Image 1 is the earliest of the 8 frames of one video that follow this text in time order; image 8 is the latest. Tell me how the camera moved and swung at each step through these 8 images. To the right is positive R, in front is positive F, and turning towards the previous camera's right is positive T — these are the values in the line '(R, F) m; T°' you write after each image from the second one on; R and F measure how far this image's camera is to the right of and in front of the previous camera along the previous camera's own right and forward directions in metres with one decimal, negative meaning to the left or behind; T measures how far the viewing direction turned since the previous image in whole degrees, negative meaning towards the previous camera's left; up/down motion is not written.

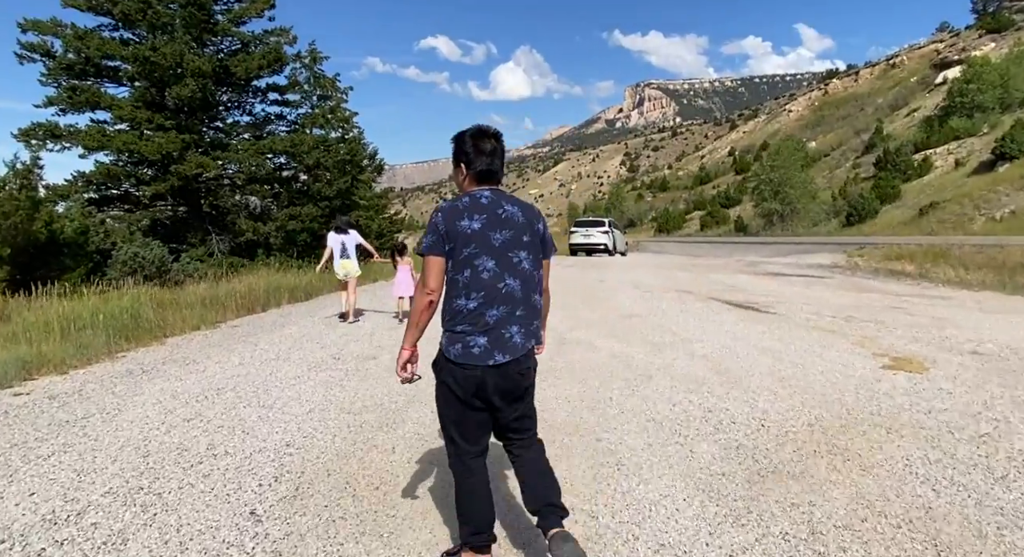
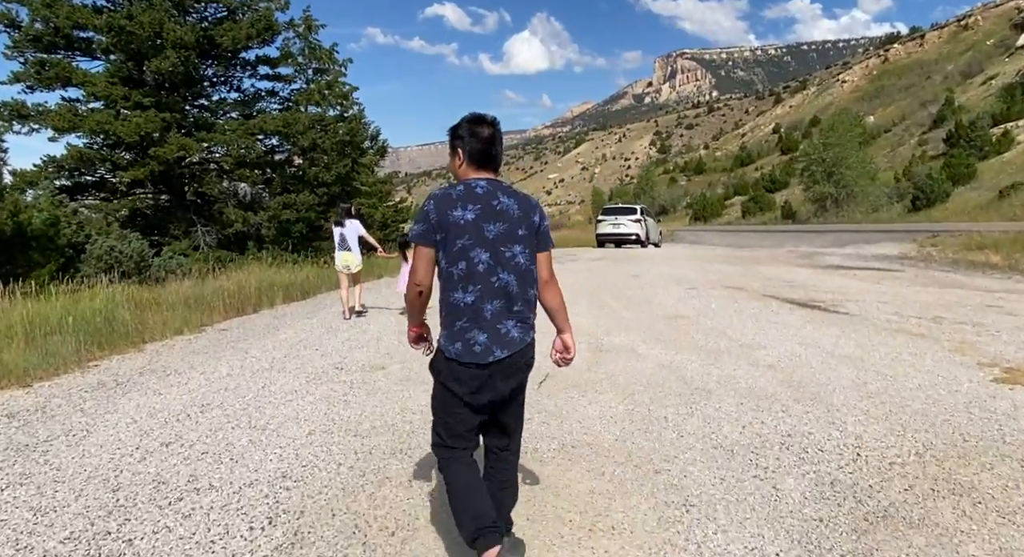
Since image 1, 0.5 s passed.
(-0.3, +0.6) m; +1°
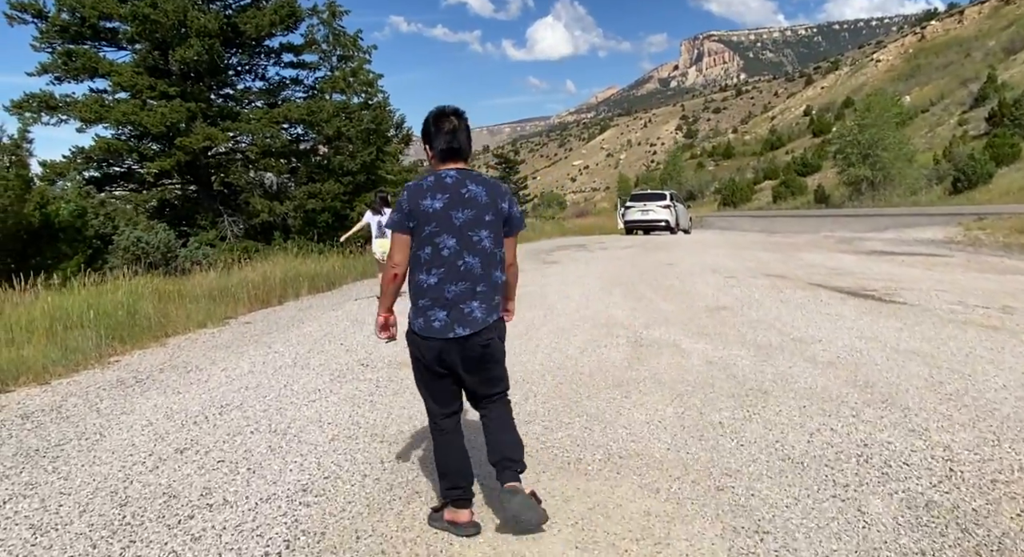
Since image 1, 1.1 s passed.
(-0.1, +0.4) m; -2°
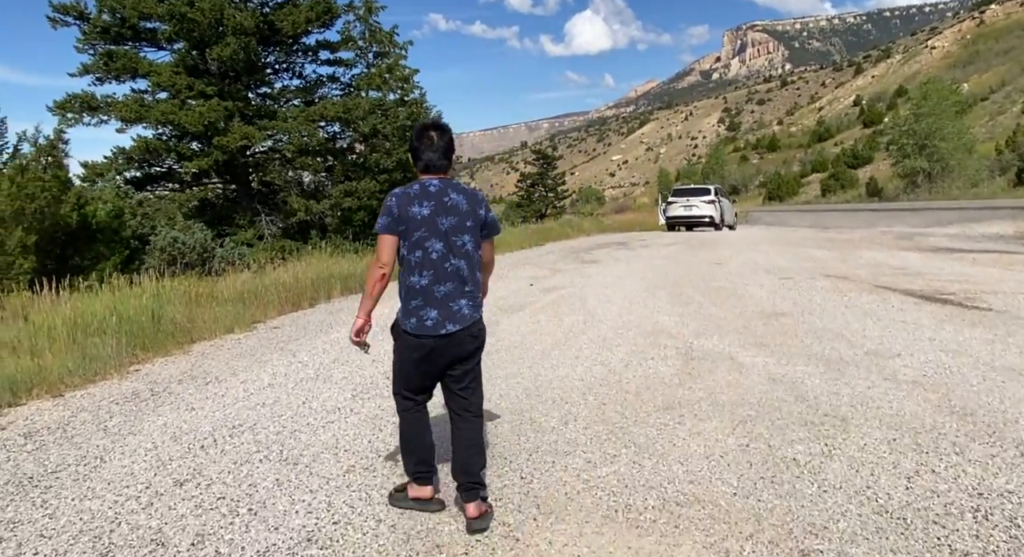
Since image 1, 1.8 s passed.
(0.0, +0.5) m; -4°
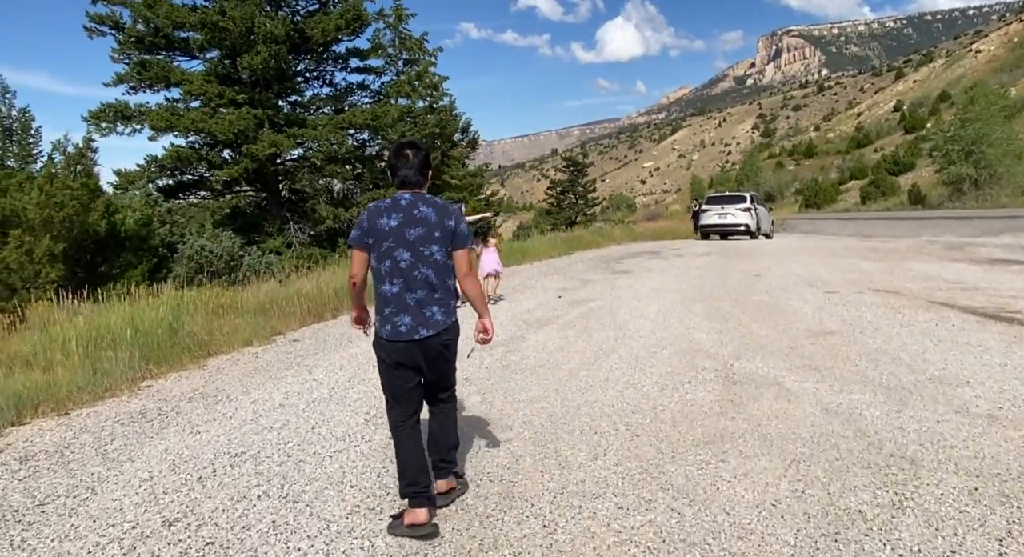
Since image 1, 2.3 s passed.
(0.0, +0.4) m; -3°
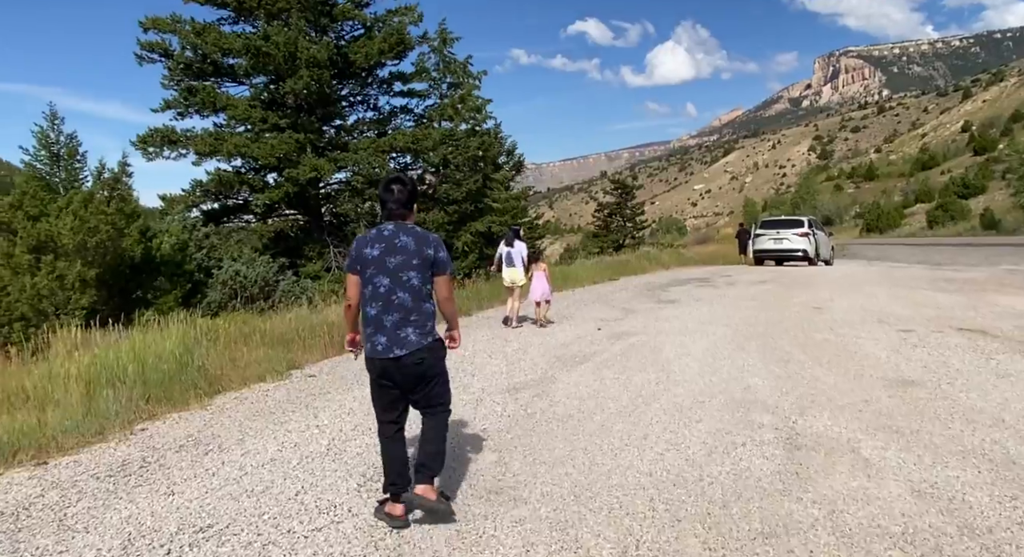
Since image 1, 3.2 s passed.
(+0.2, +0.7) m; -5°
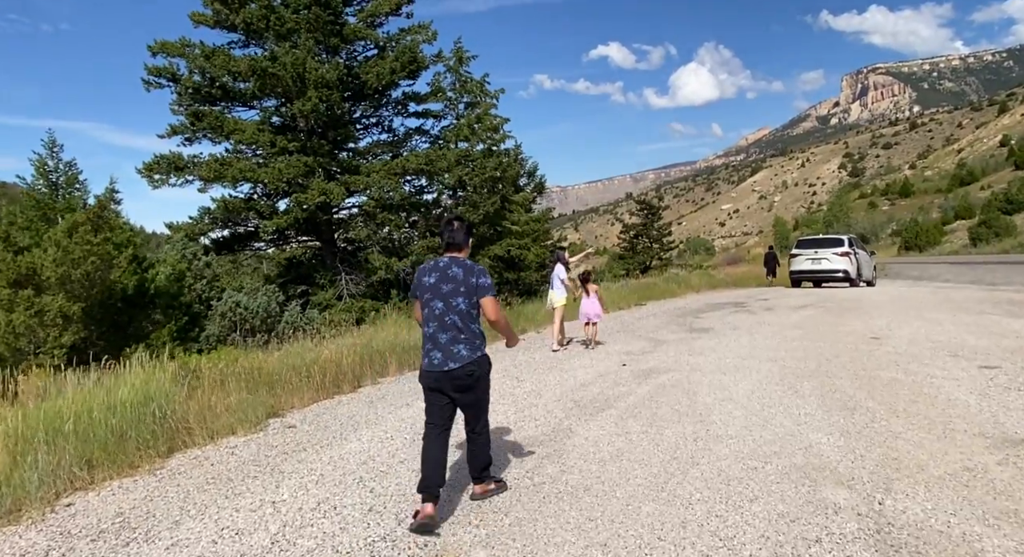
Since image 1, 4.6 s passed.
(+0.2, +1.0) m; -3°
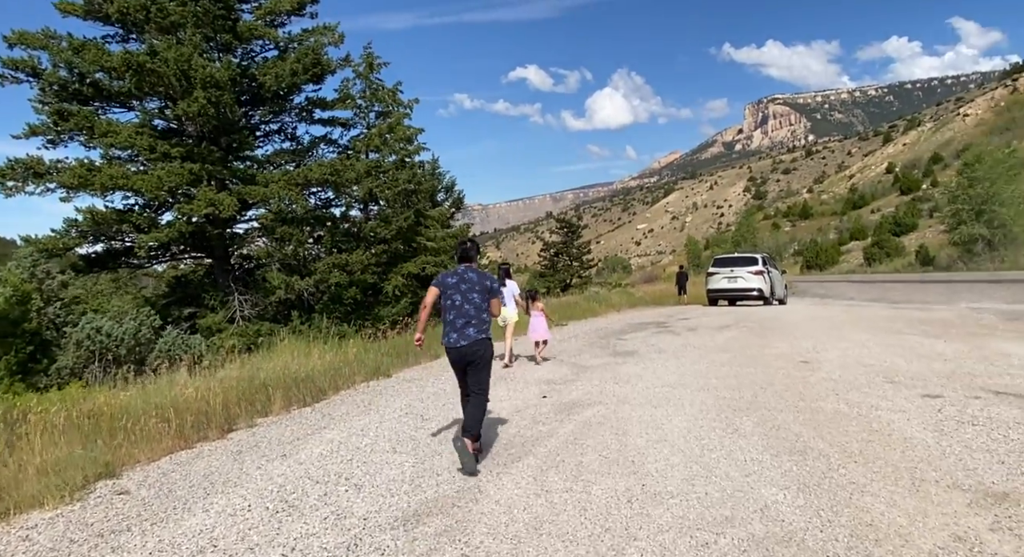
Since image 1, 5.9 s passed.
(+0.2, +1.1) m; +8°
